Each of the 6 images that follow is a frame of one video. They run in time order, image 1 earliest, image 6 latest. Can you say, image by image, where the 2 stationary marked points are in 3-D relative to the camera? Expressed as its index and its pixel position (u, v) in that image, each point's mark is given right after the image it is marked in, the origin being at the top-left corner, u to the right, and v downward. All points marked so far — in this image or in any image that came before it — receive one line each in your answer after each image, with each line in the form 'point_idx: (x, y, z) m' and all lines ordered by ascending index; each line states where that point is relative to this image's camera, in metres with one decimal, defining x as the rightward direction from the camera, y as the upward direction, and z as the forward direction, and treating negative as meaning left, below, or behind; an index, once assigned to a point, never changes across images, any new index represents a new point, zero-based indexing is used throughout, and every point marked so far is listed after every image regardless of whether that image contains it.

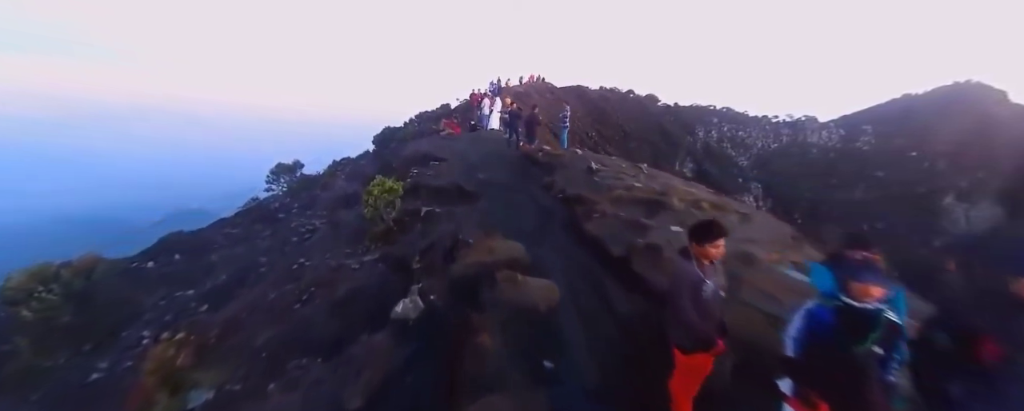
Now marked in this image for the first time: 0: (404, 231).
0: (-4.2, -1.0, +11.5) m
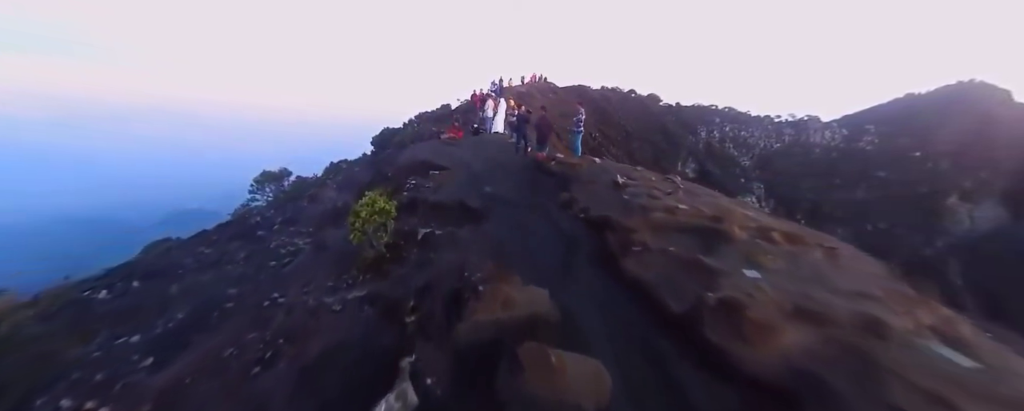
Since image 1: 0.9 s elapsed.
0: (-3.7, -1.8, +9.6) m
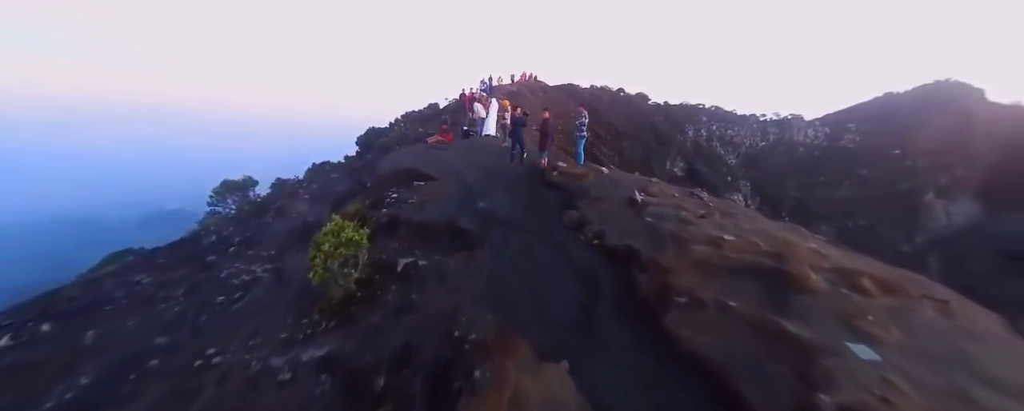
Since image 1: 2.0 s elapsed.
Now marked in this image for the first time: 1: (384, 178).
0: (-3.7, -2.5, +7.7) m
1: (-7.0, +1.5, +16.3) m
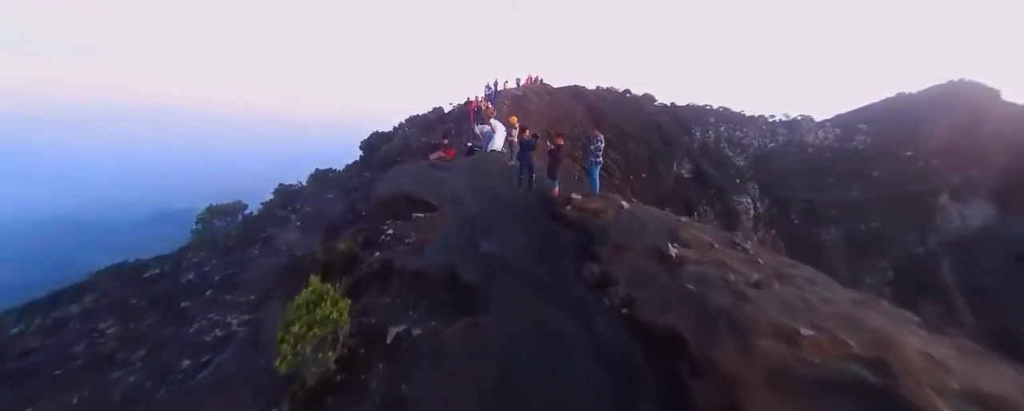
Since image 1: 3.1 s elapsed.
0: (-3.4, -4.0, +6.3) m
1: (-6.6, +0.1, +14.9) m
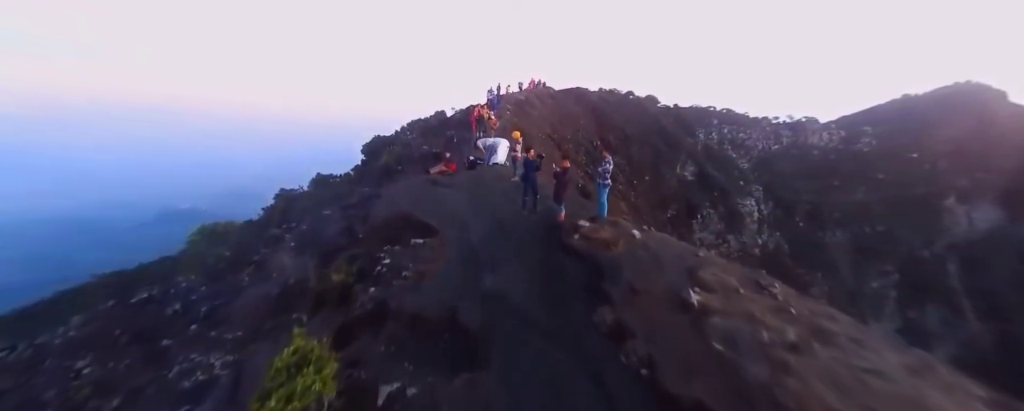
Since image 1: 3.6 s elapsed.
0: (-3.3, -5.0, +5.6) m
1: (-6.5, -1.0, +14.3) m
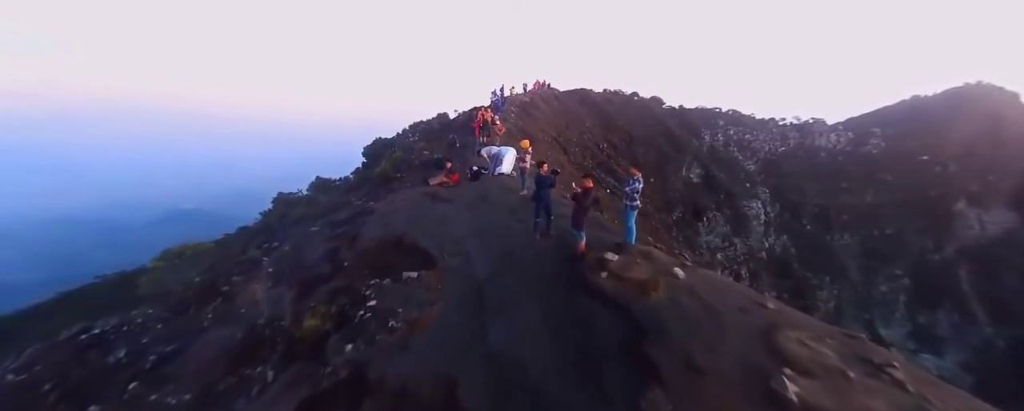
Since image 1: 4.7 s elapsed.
0: (-3.0, -6.0, +3.6) m
1: (-6.1, -1.9, +12.3) m
